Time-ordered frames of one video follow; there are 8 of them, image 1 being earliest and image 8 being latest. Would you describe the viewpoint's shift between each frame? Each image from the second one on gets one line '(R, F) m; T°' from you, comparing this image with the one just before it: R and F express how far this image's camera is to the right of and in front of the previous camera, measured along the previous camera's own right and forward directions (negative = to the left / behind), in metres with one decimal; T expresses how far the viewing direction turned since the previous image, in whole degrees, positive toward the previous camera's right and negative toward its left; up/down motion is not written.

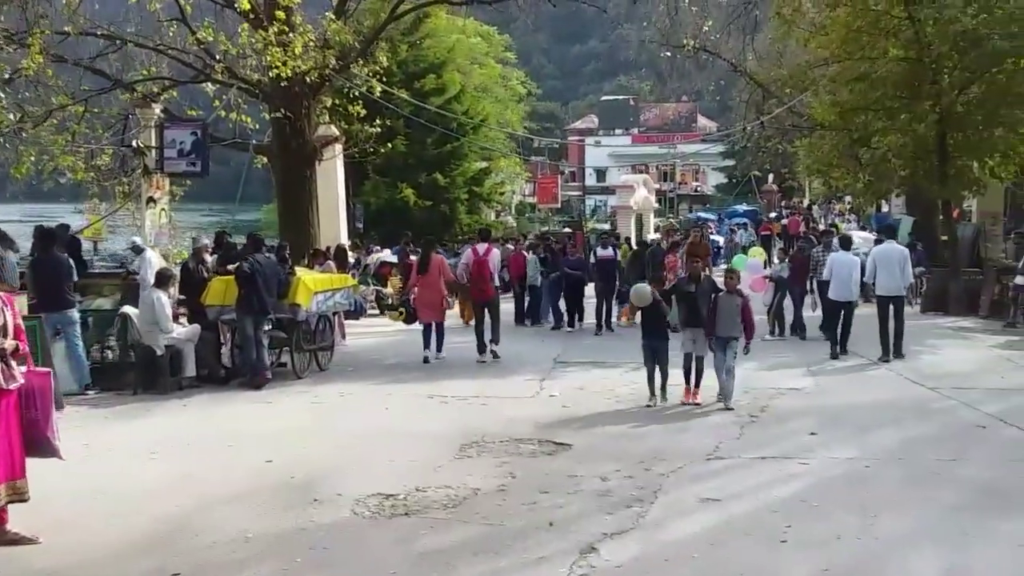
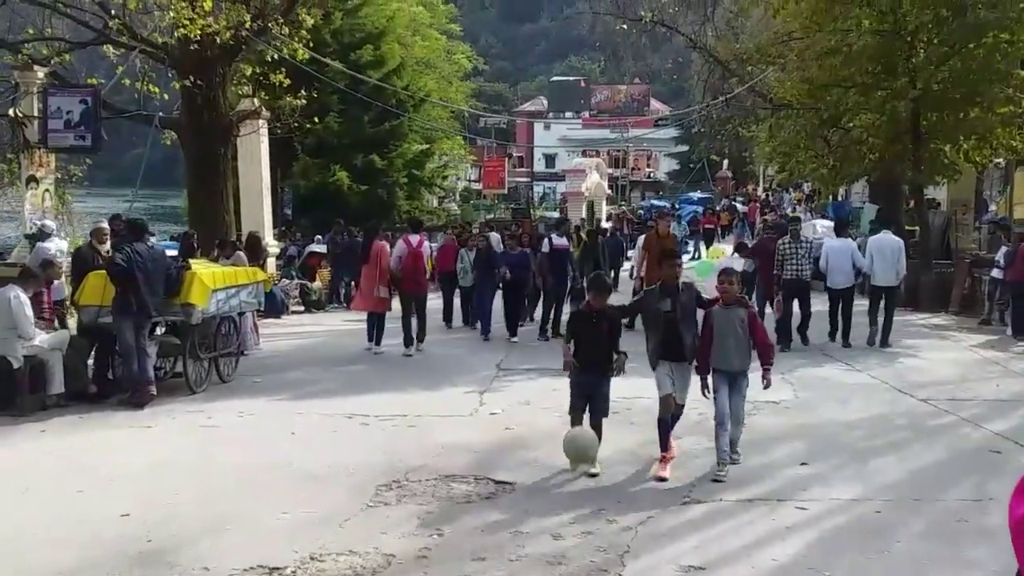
(+0.1, +1.9) m; +3°
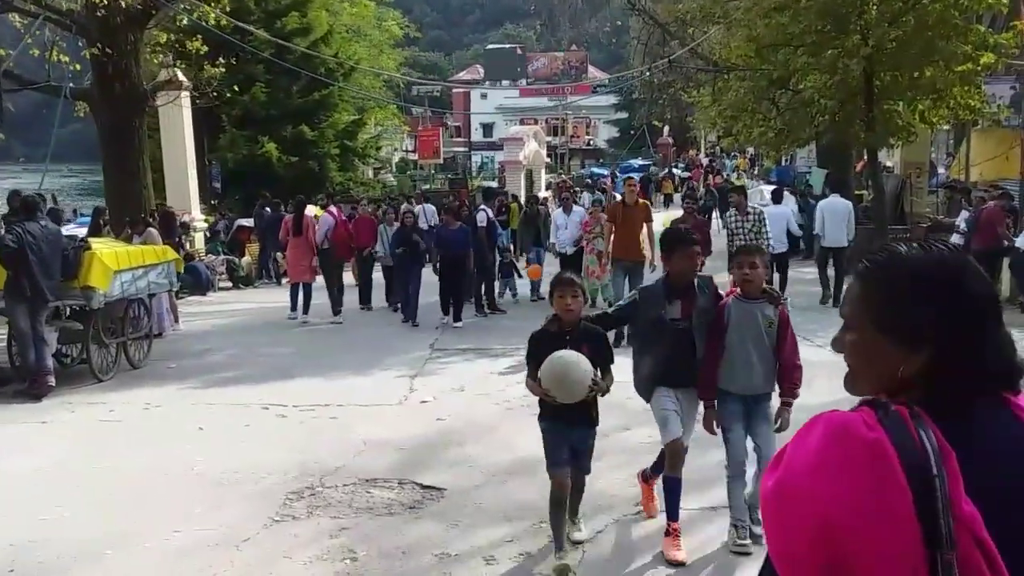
(+0.1, +0.9) m; +3°
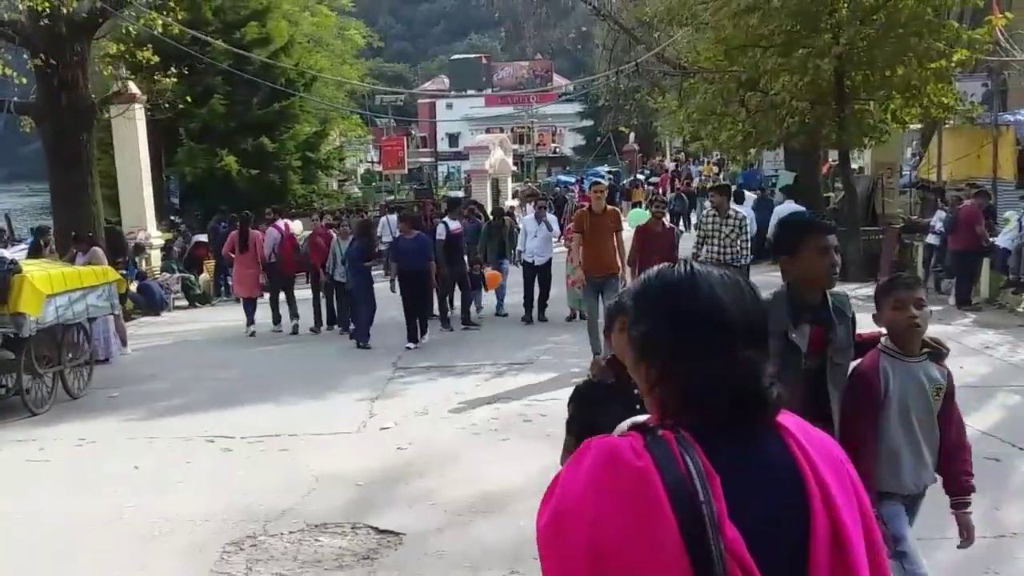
(0.0, +0.5) m; +2°
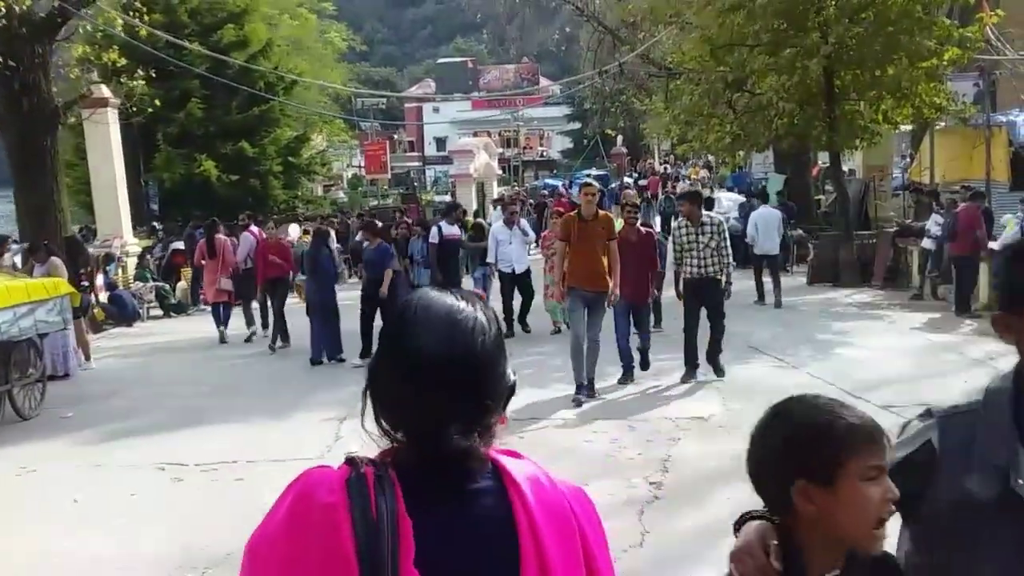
(+0.1, +0.5) m; +1°
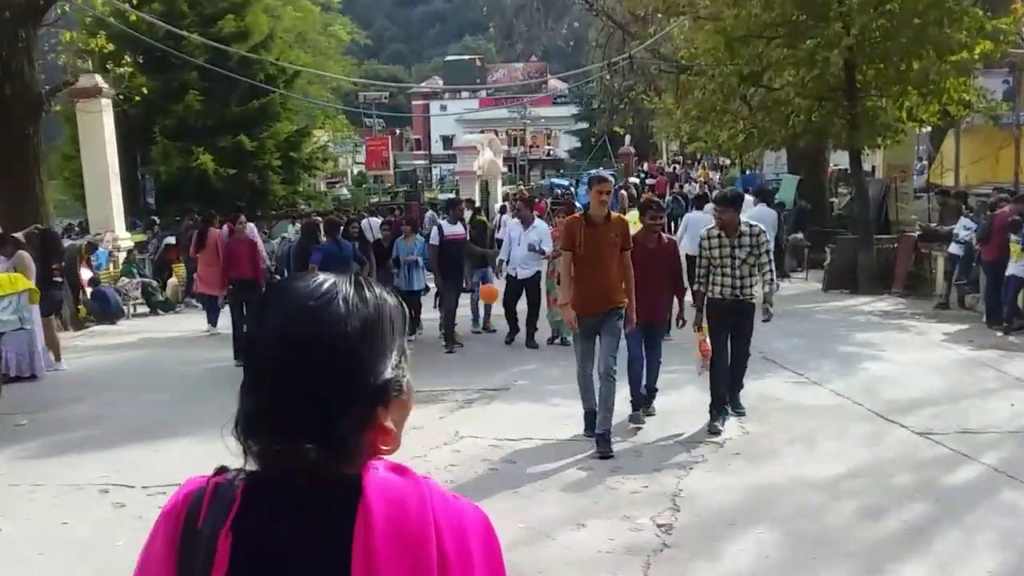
(+0.1, +0.8) m; 0°
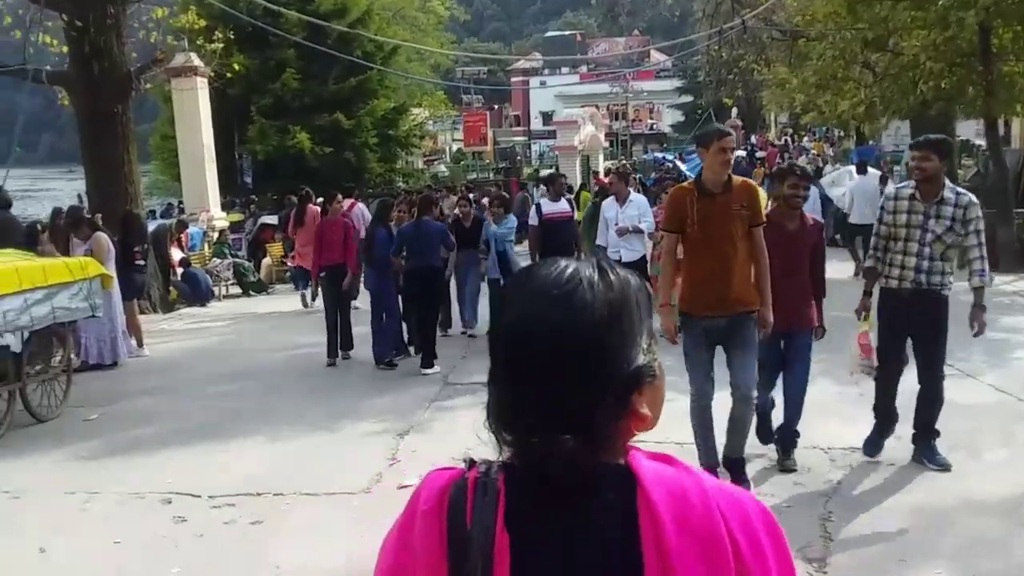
(0.0, +0.8) m; -5°
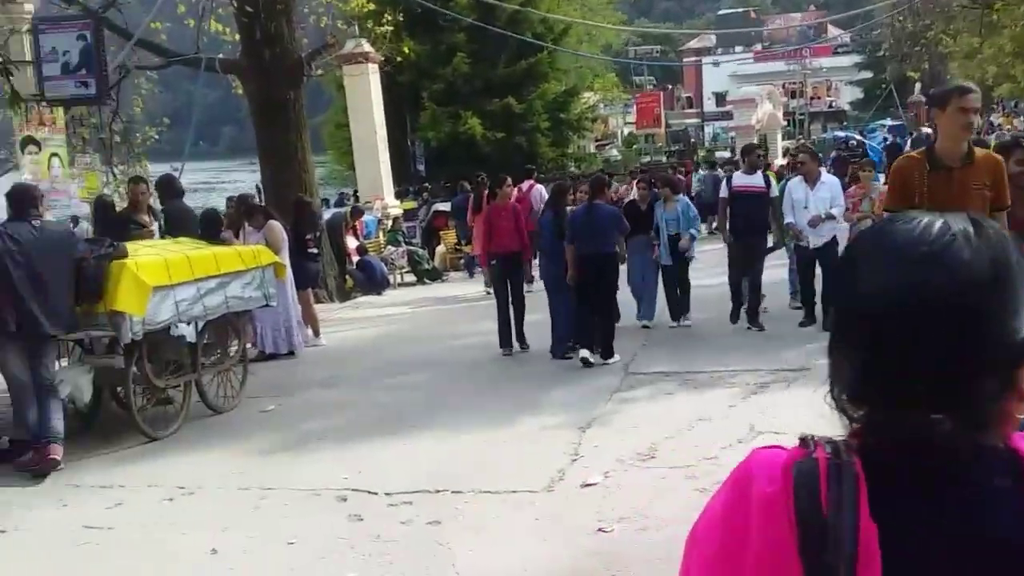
(-0.1, +0.5) m; -9°
